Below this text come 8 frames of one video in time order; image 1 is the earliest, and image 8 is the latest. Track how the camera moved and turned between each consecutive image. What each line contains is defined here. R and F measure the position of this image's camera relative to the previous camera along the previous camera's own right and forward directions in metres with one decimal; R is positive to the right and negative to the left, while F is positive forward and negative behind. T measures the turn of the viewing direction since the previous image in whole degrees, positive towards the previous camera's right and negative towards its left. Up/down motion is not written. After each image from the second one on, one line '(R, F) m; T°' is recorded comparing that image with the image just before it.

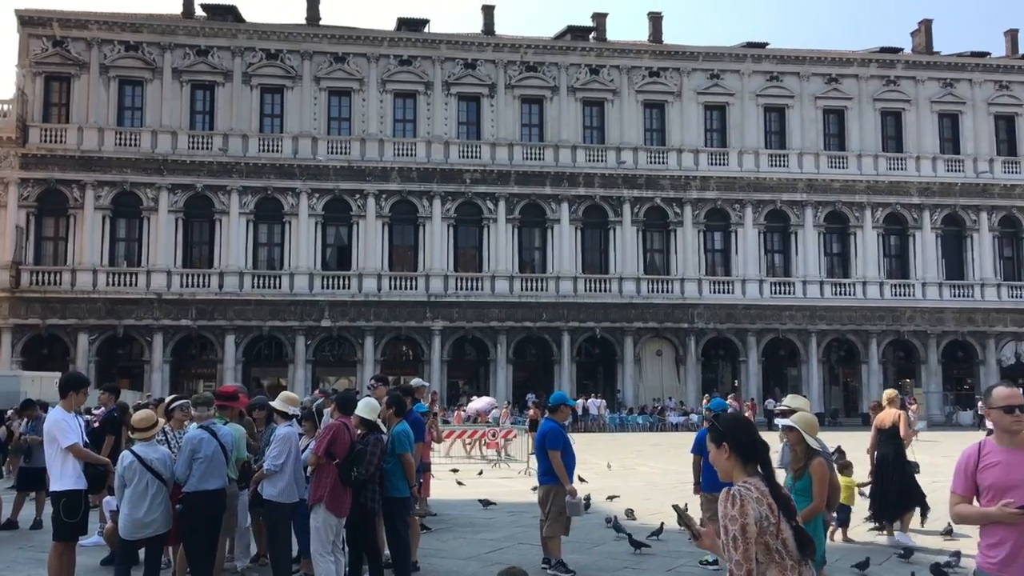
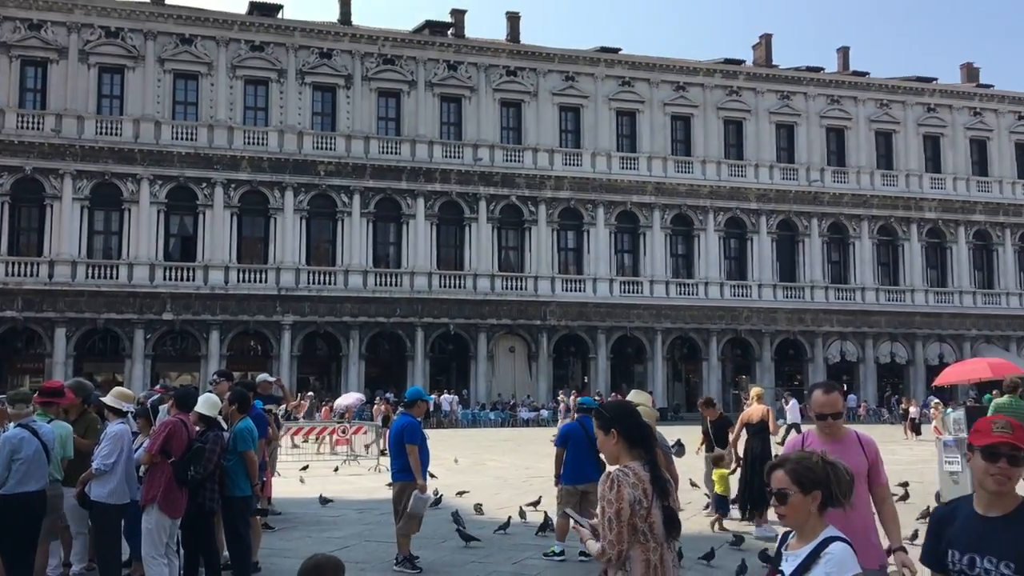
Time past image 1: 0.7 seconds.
(+0.5, 0.0) m; +8°
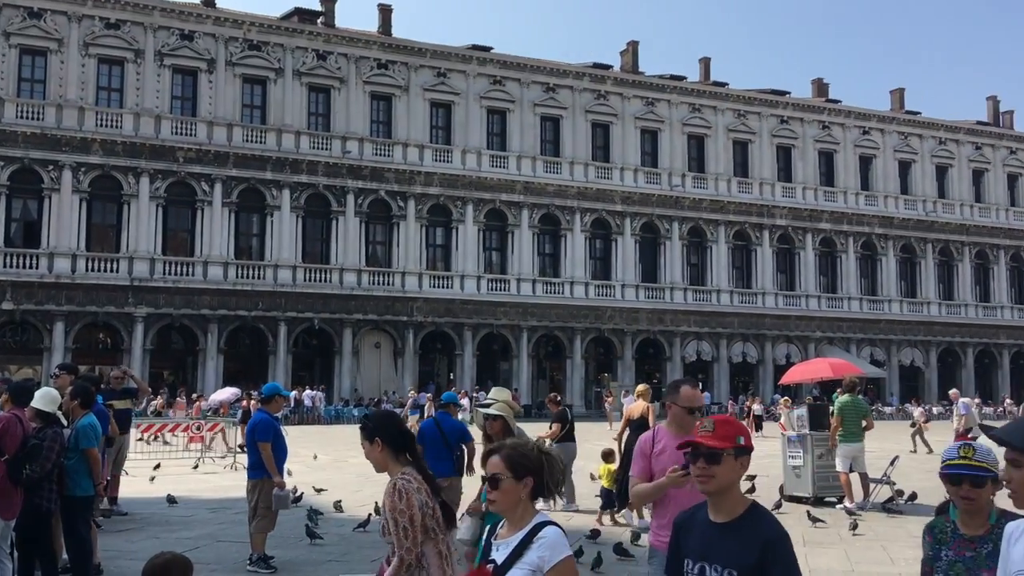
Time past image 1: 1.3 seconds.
(+0.4, 0.0) m; +7°
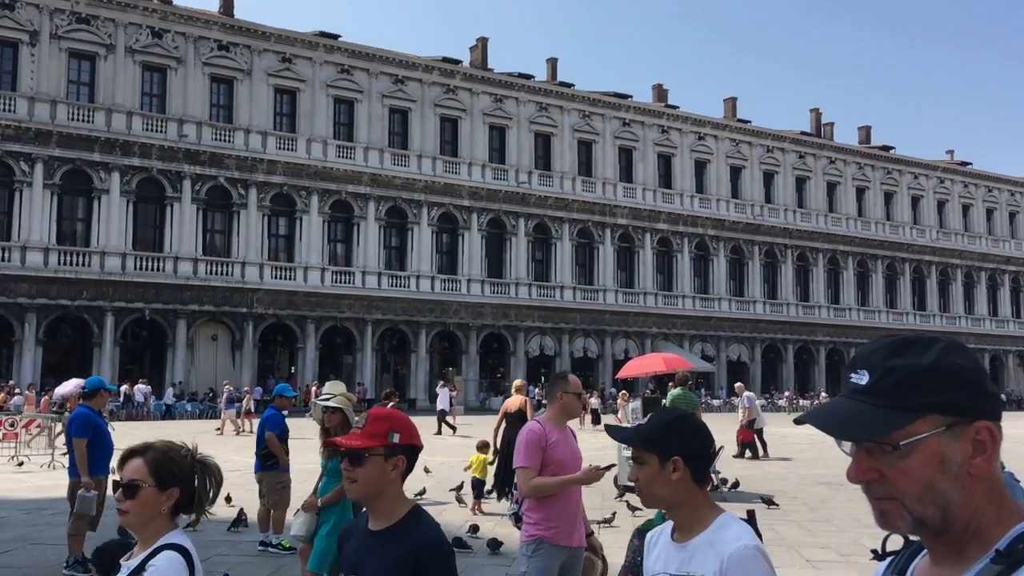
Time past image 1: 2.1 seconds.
(+0.4, 0.0) m; +9°
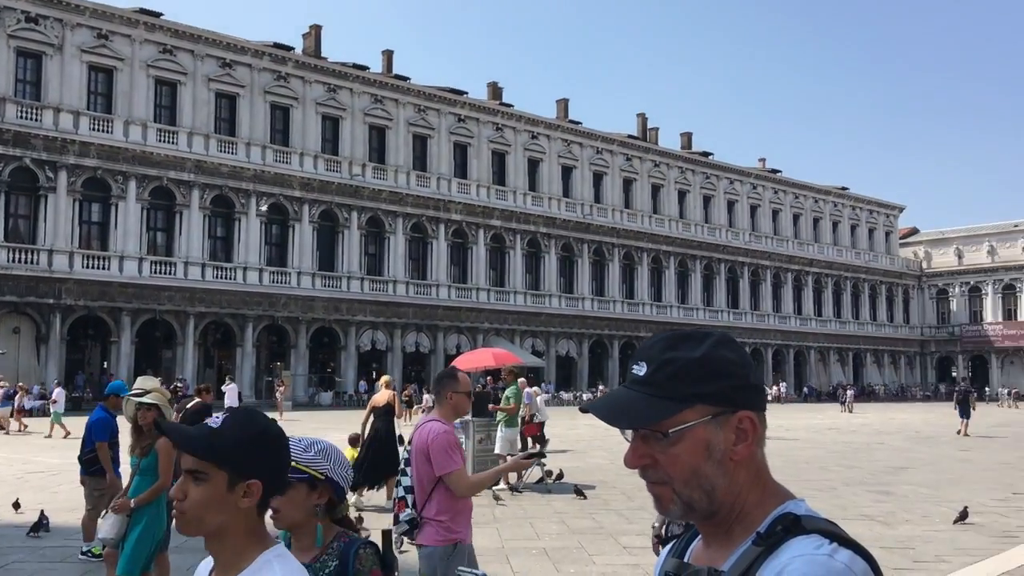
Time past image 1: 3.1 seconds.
(+0.7, 0.0) m; +9°
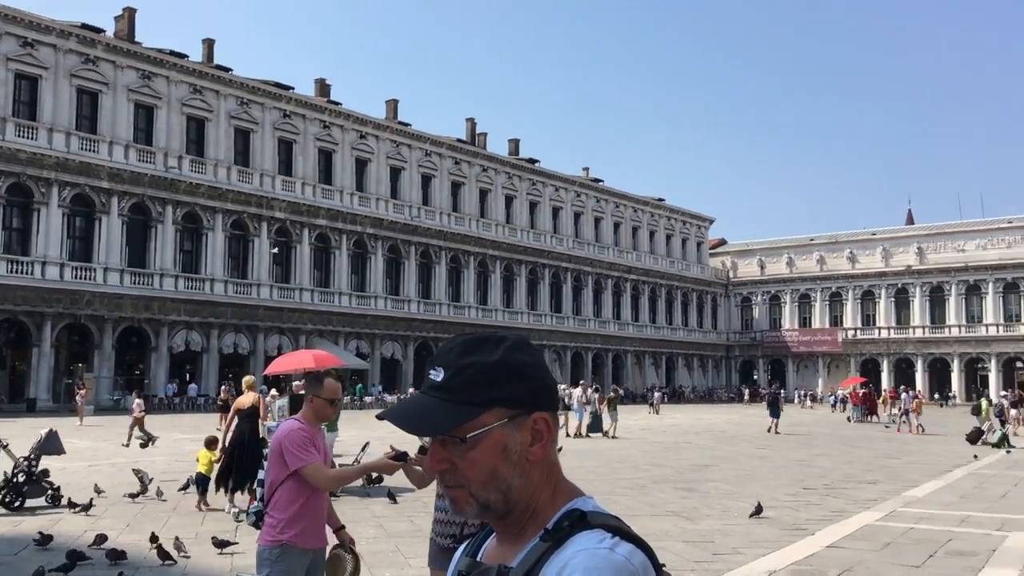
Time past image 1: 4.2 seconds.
(+0.5, 0.0) m; +10°
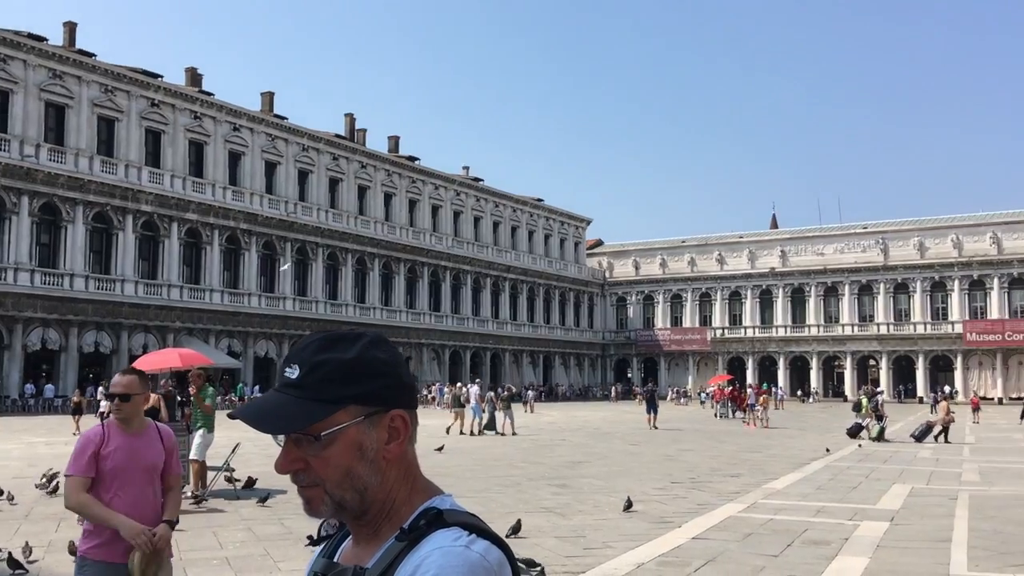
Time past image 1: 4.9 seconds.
(+0.3, 0.0) m; +7°
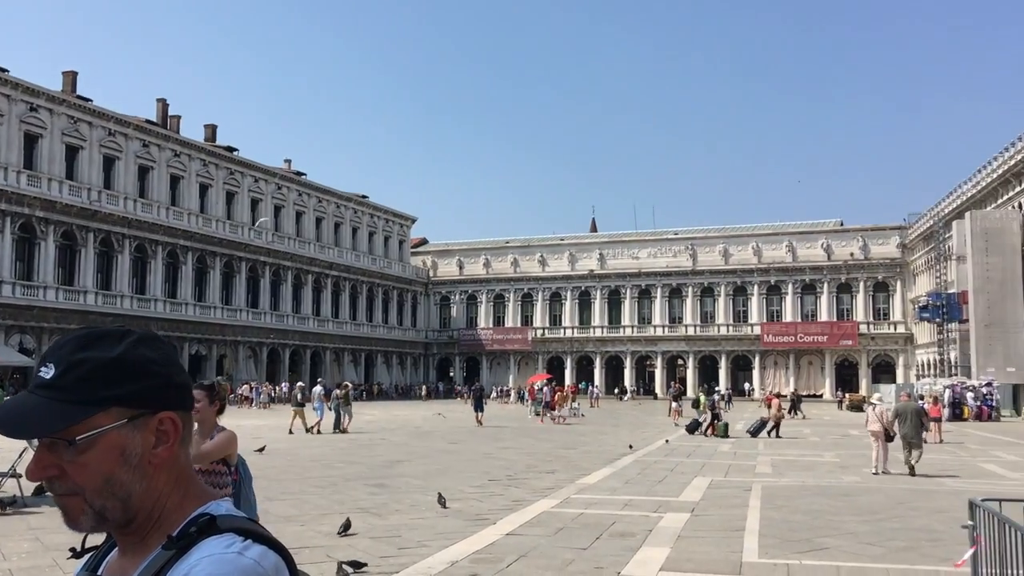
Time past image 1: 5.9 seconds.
(+0.6, 0.0) m; +10°
